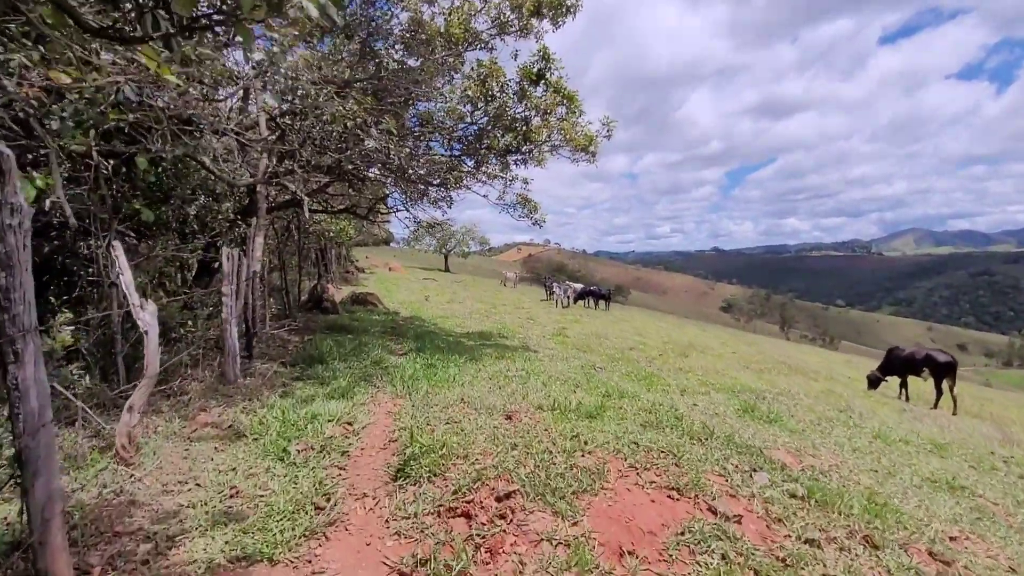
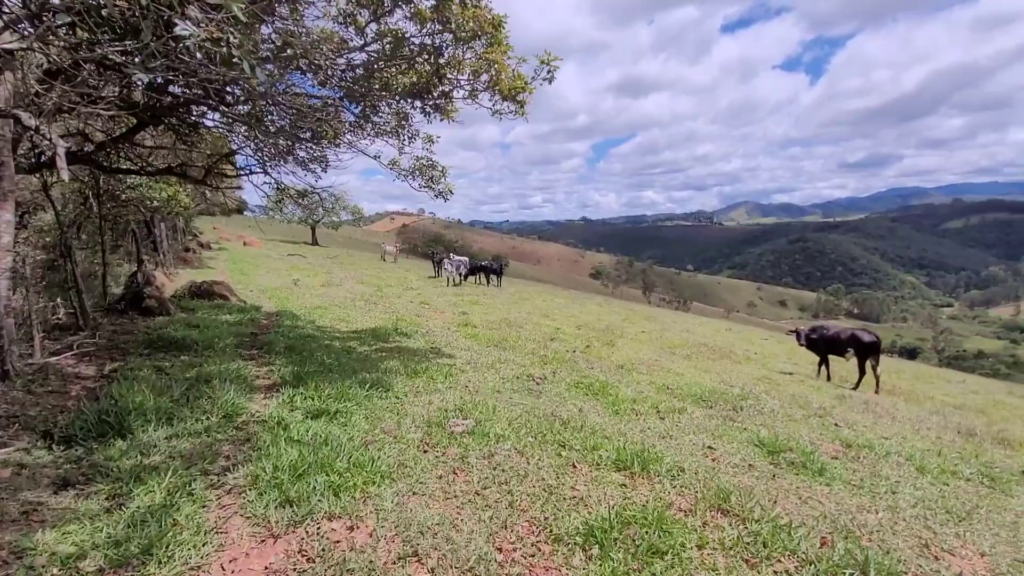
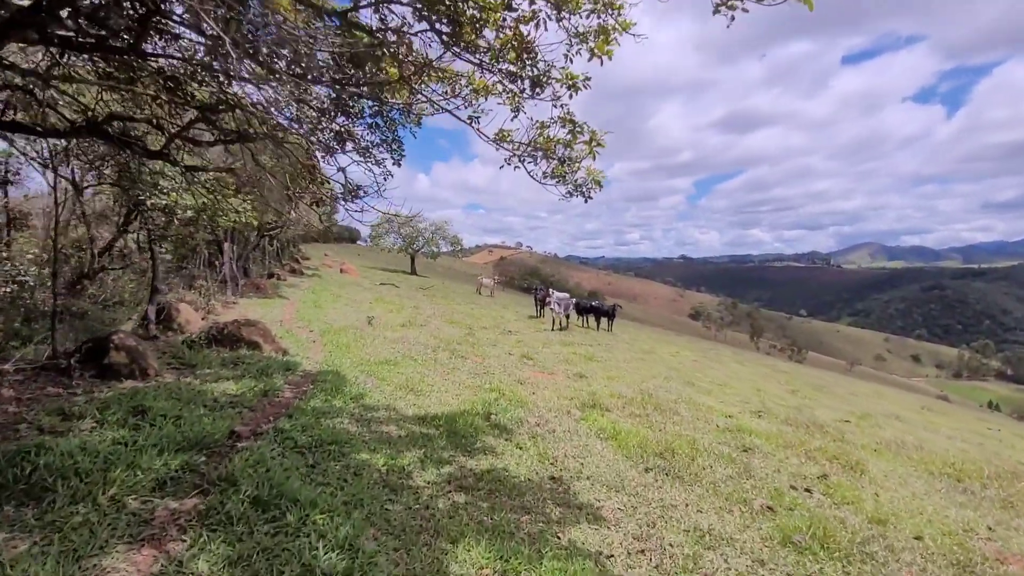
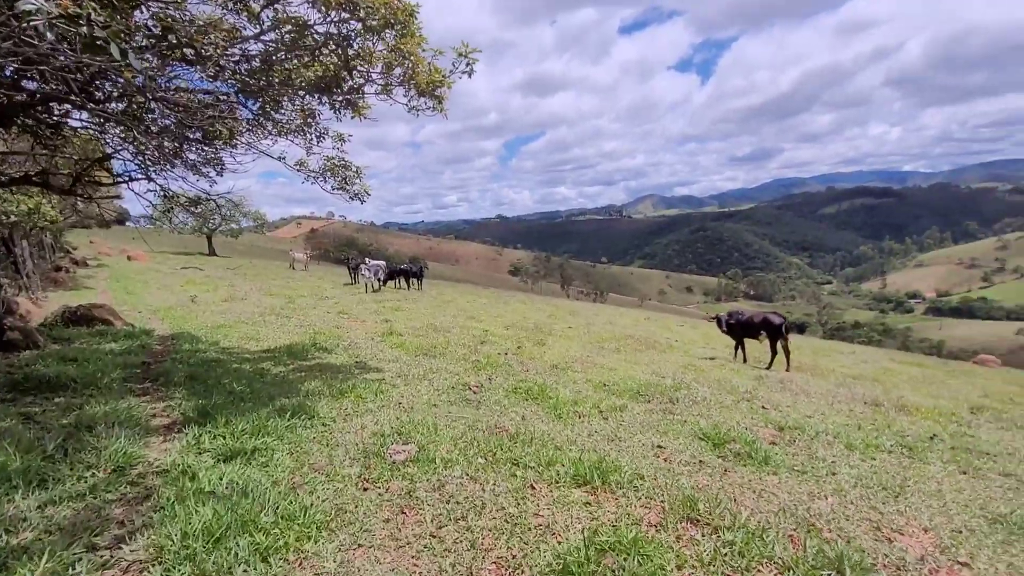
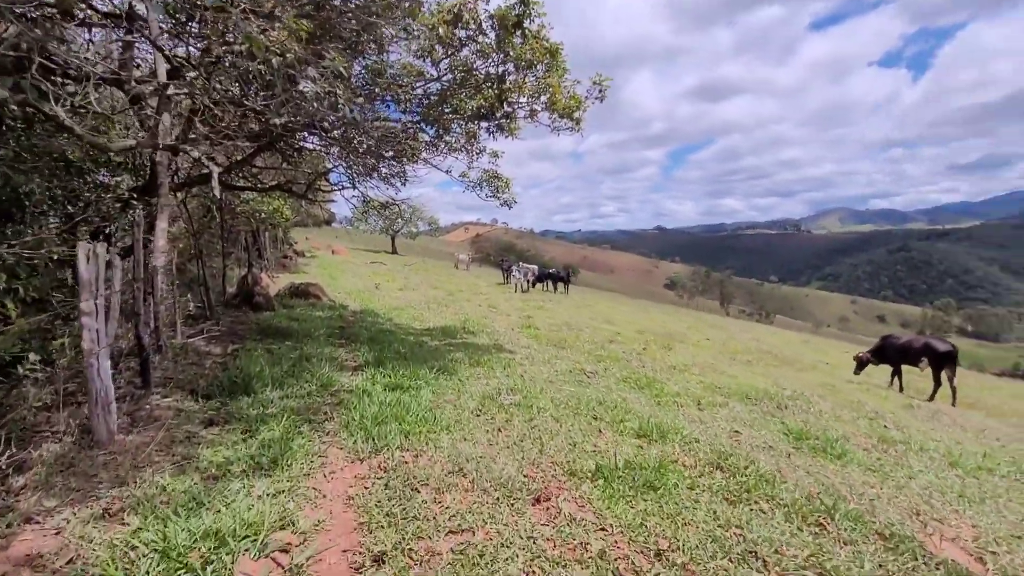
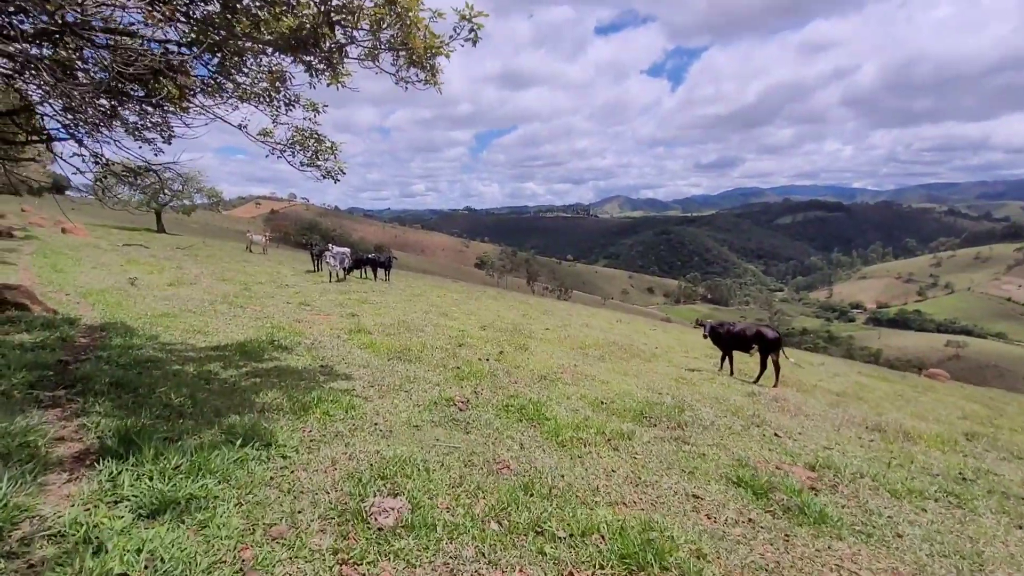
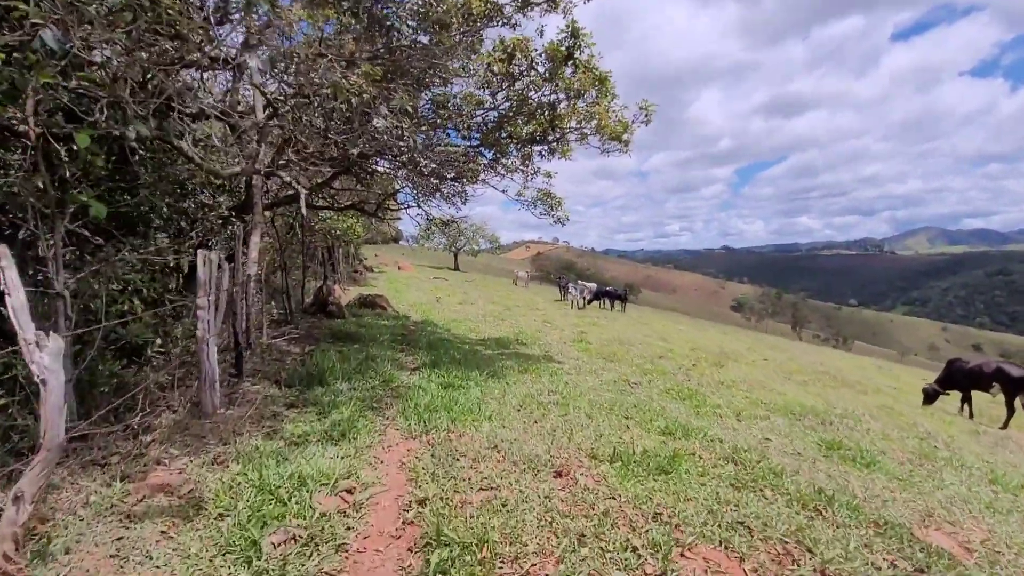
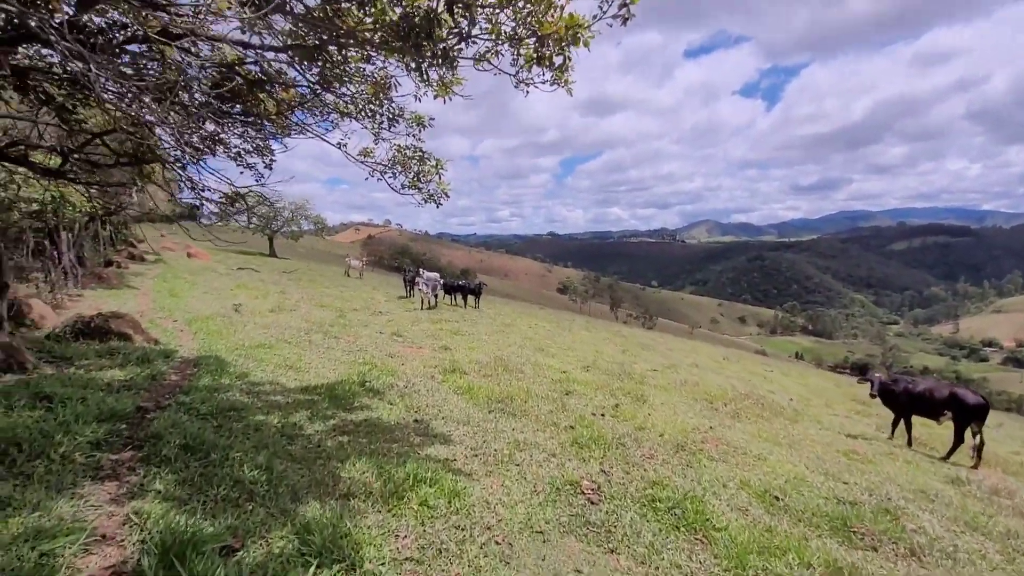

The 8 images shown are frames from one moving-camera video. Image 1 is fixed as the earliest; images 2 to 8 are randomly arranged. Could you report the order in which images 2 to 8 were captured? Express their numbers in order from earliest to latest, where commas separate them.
7, 5, 2, 4, 6, 8, 3
